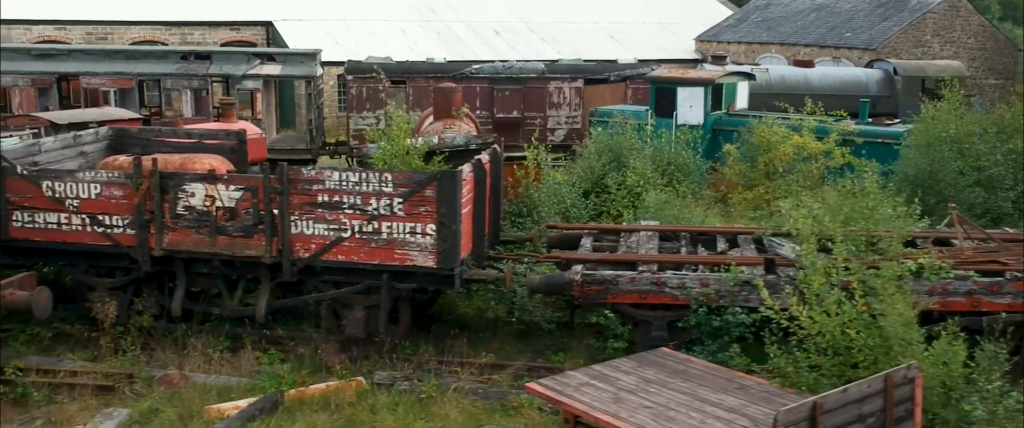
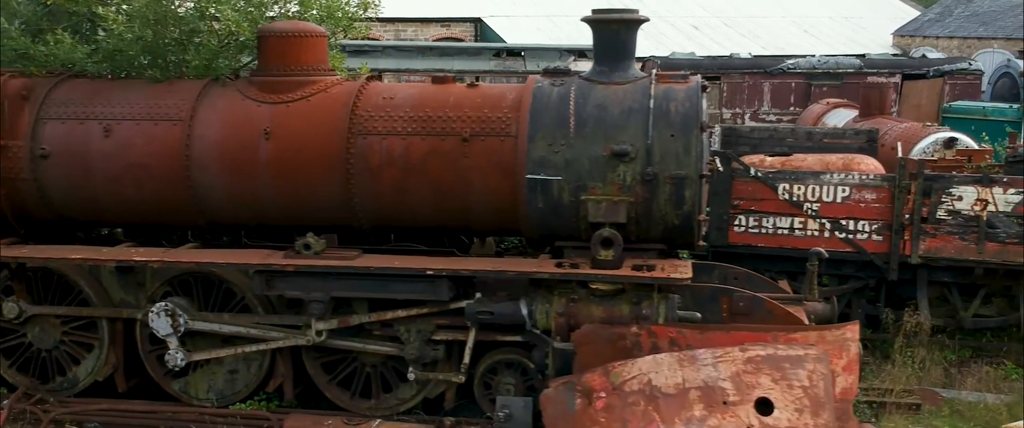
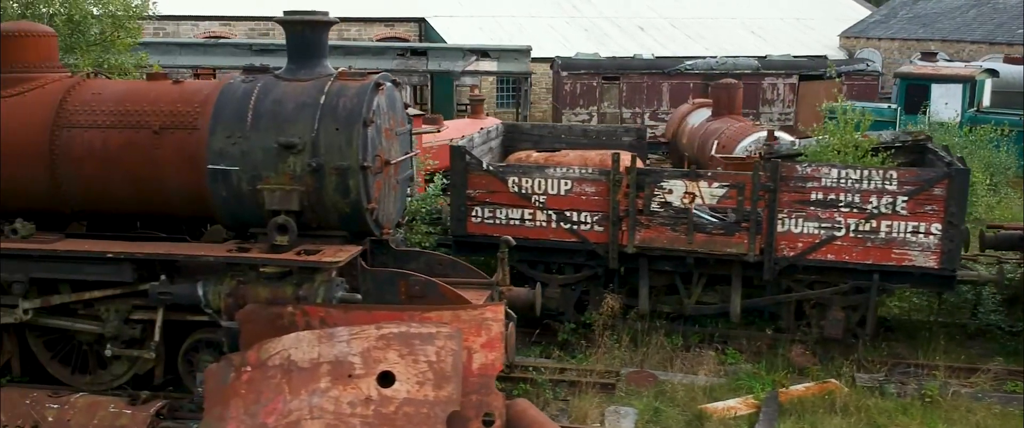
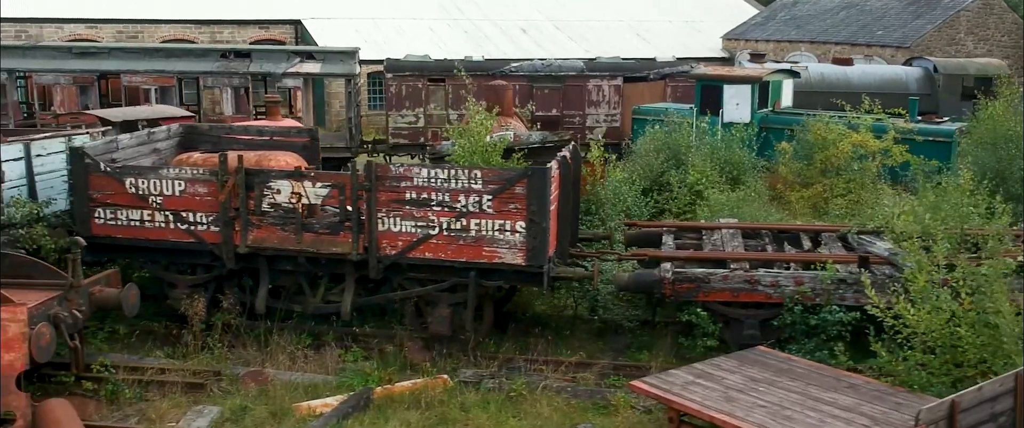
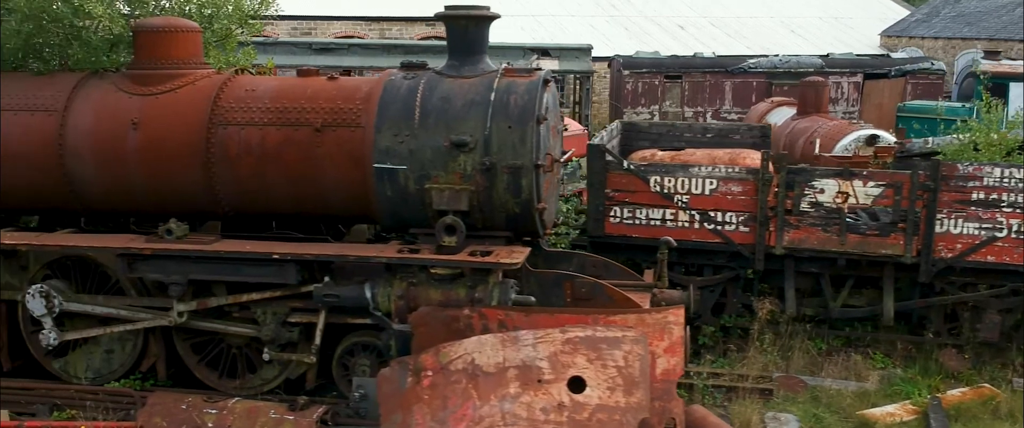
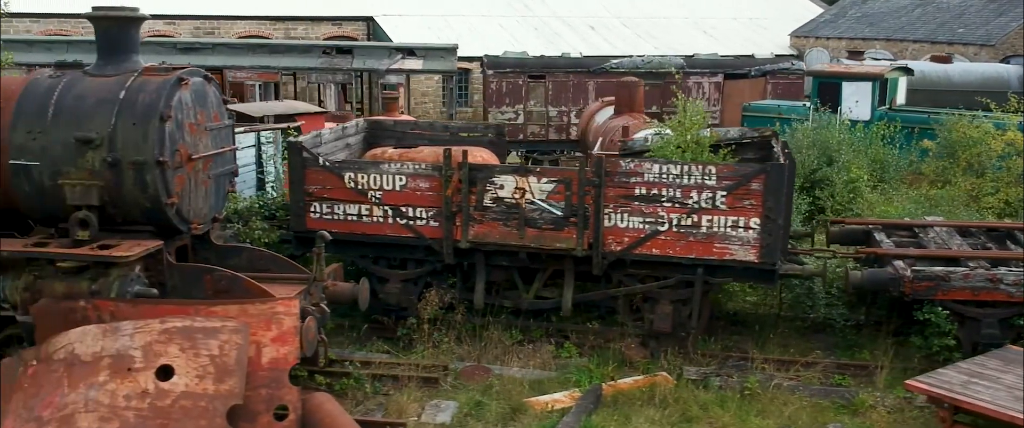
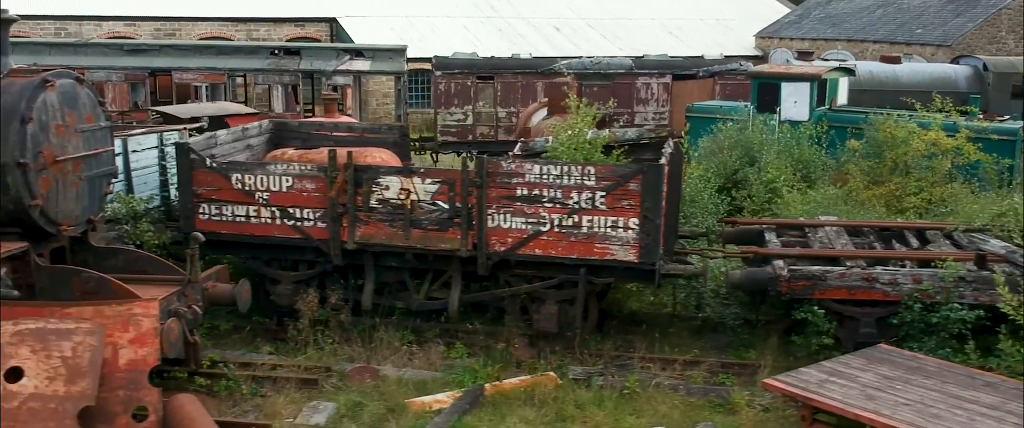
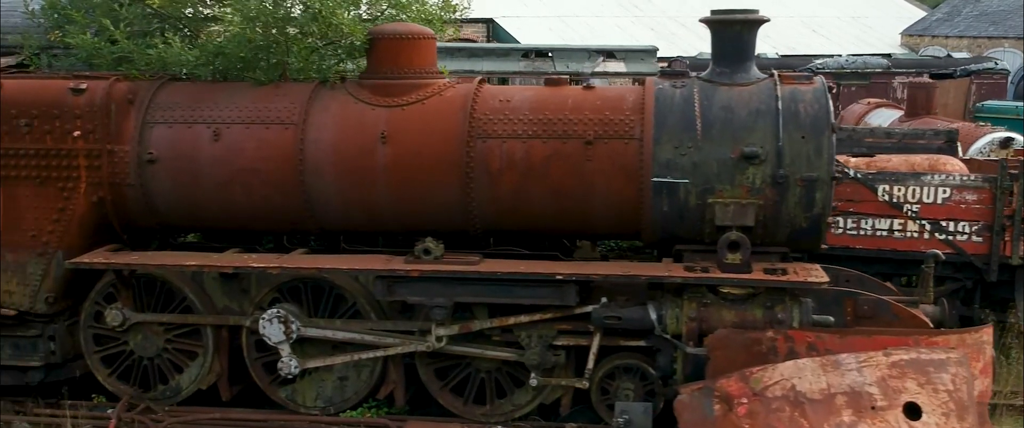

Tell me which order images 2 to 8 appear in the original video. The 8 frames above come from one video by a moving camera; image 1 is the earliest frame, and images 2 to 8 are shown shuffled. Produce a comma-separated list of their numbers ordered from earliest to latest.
4, 7, 6, 3, 5, 2, 8
